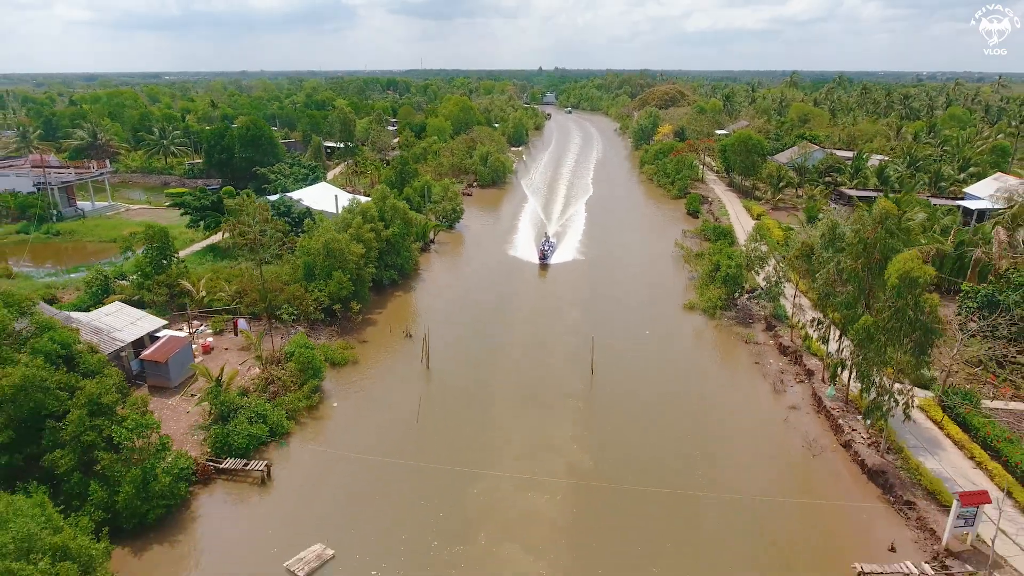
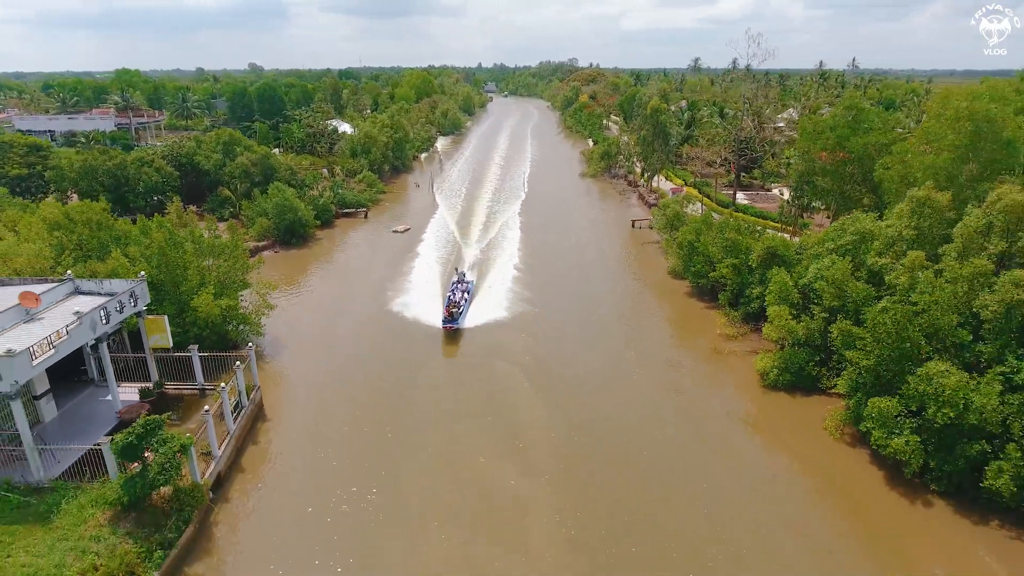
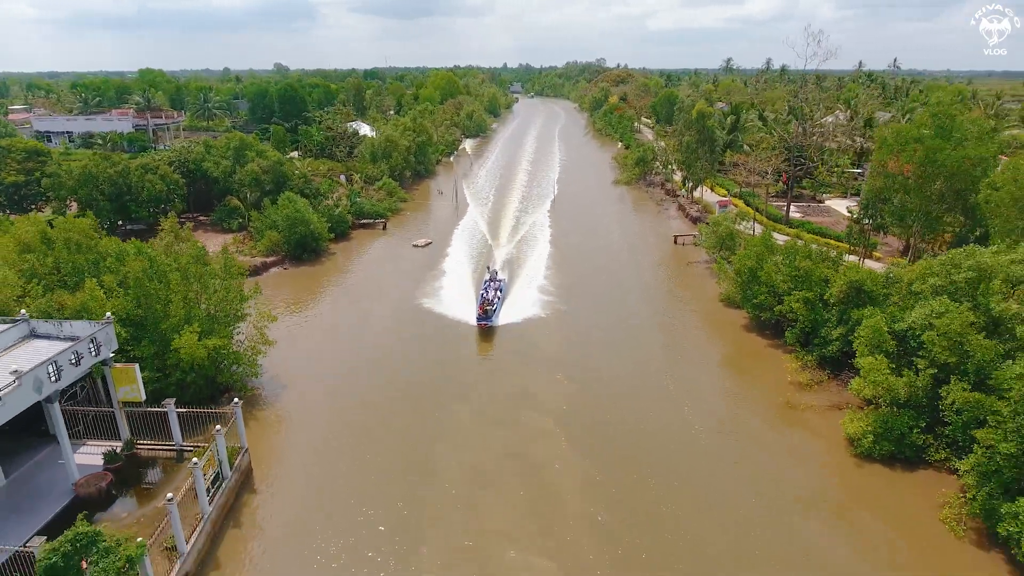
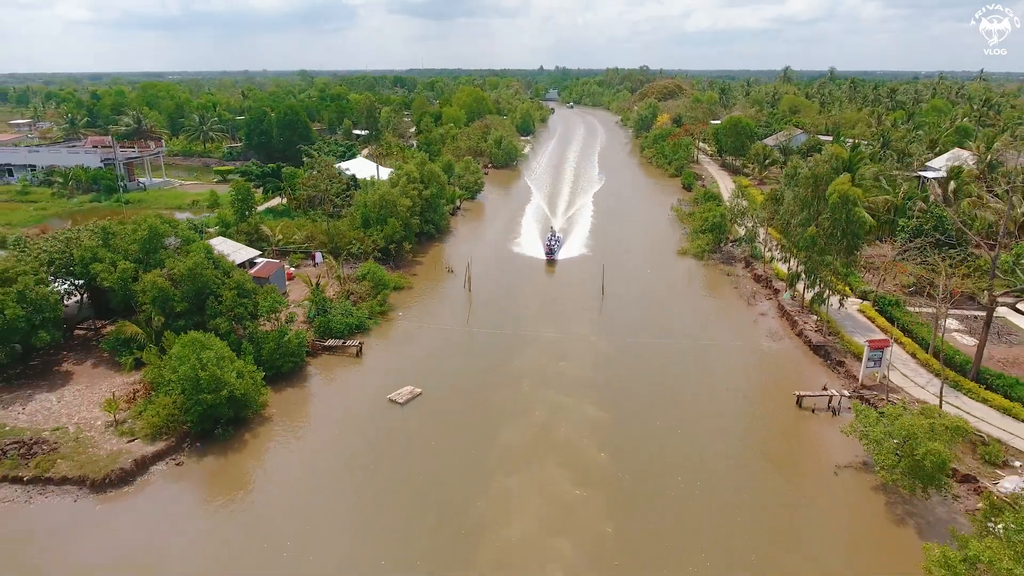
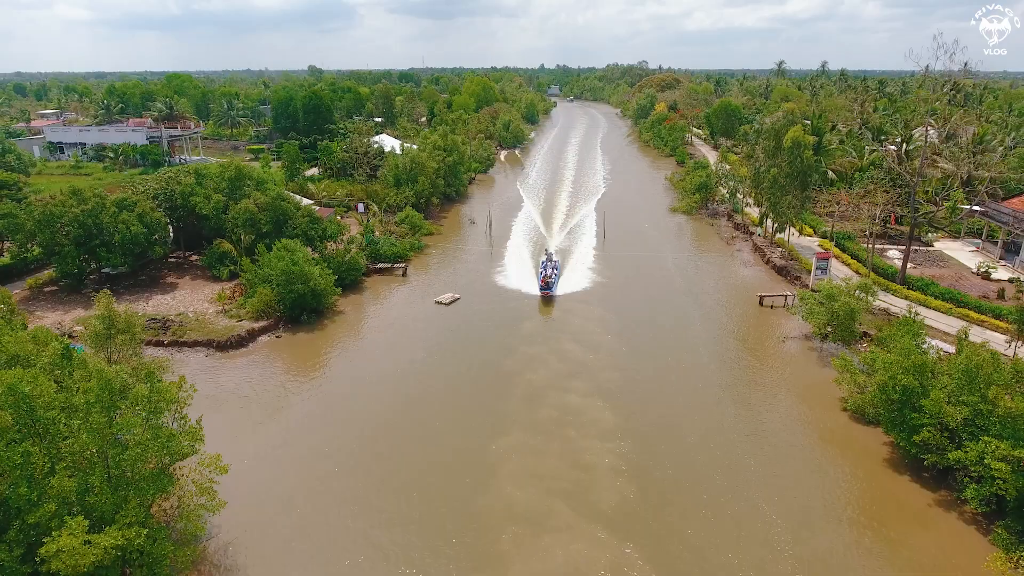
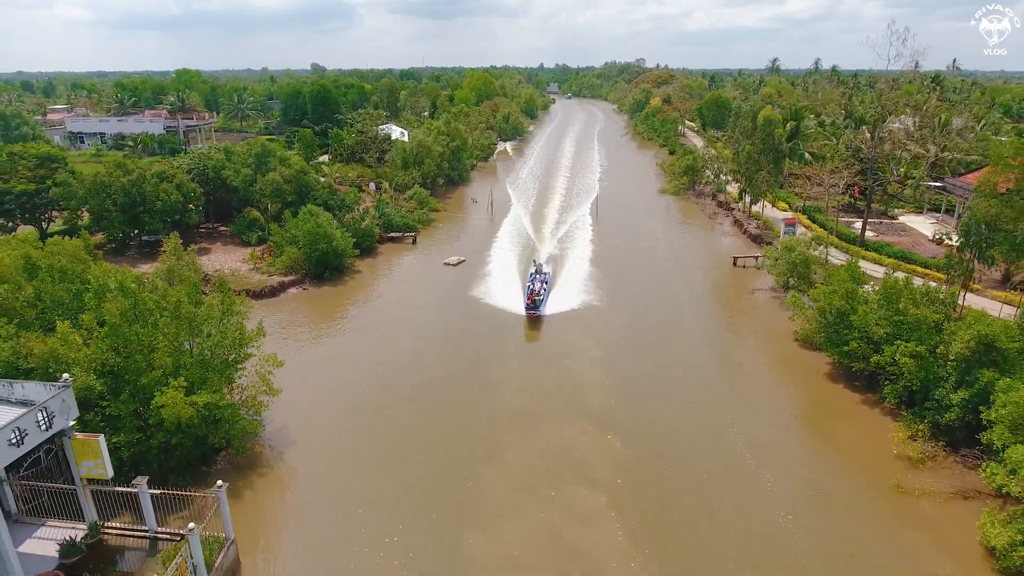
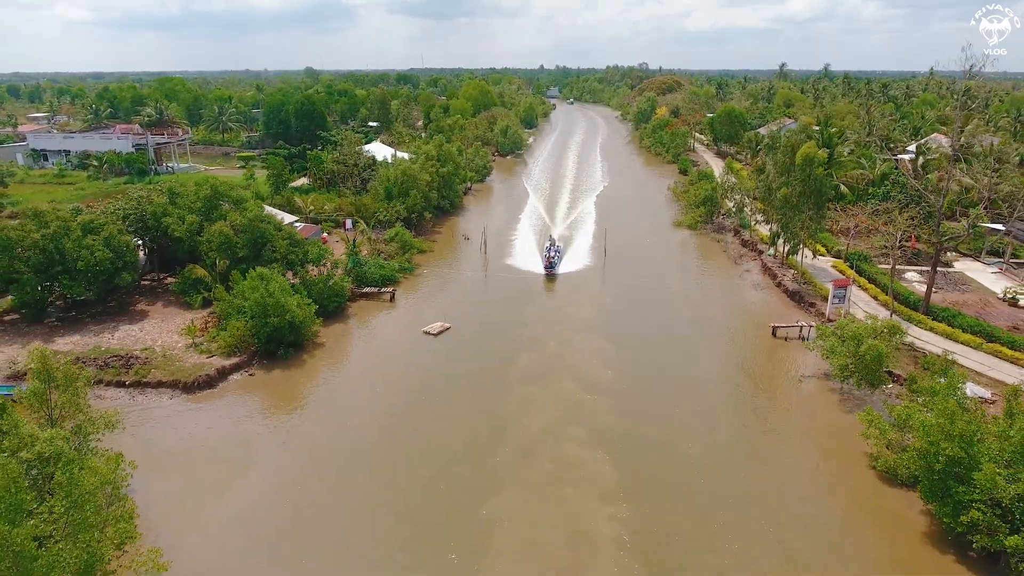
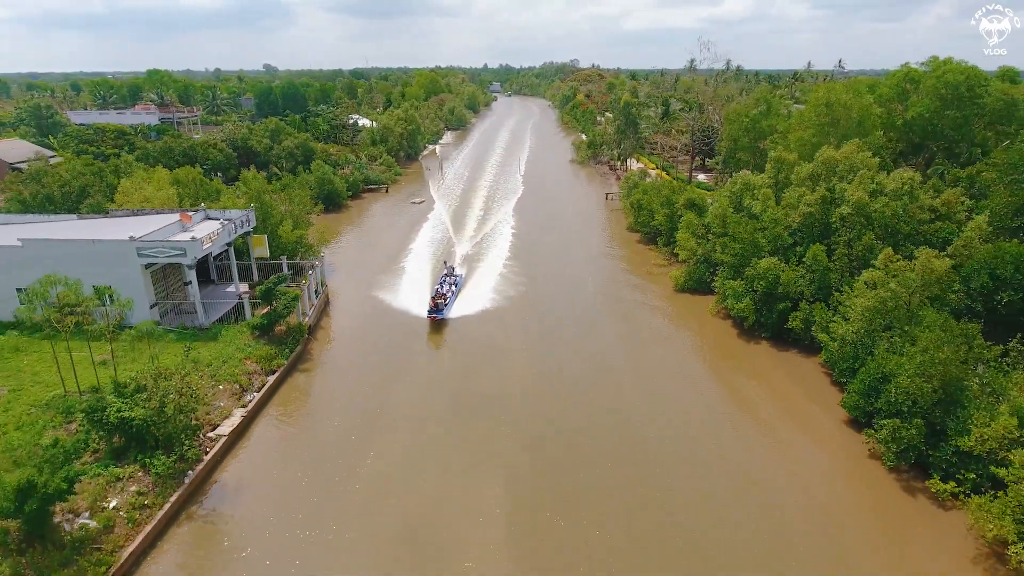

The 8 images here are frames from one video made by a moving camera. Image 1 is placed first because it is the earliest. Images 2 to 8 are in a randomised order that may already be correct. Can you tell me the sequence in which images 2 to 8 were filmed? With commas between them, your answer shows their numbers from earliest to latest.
4, 7, 5, 6, 3, 2, 8
